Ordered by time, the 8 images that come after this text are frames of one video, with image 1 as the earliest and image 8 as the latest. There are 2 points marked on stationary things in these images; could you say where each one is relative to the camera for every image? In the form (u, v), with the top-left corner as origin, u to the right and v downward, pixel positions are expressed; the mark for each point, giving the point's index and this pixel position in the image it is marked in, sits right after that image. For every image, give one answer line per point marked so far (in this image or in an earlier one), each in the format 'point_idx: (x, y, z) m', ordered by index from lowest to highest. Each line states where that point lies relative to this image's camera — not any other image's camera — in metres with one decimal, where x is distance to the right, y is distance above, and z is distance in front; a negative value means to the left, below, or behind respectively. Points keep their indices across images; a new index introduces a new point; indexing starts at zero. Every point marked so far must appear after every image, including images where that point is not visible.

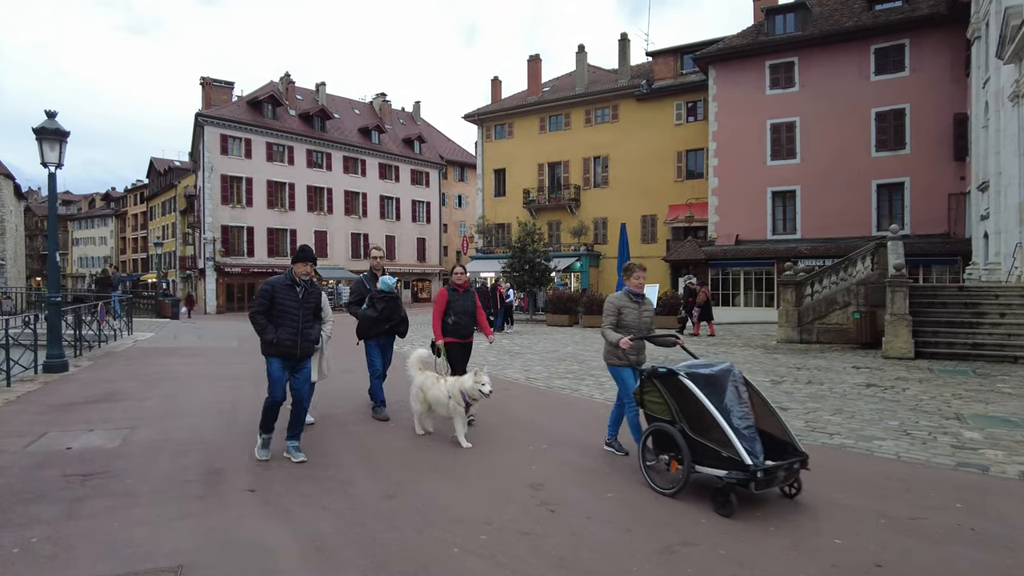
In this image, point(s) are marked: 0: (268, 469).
0: (-1.9, -1.4, +5.1) m
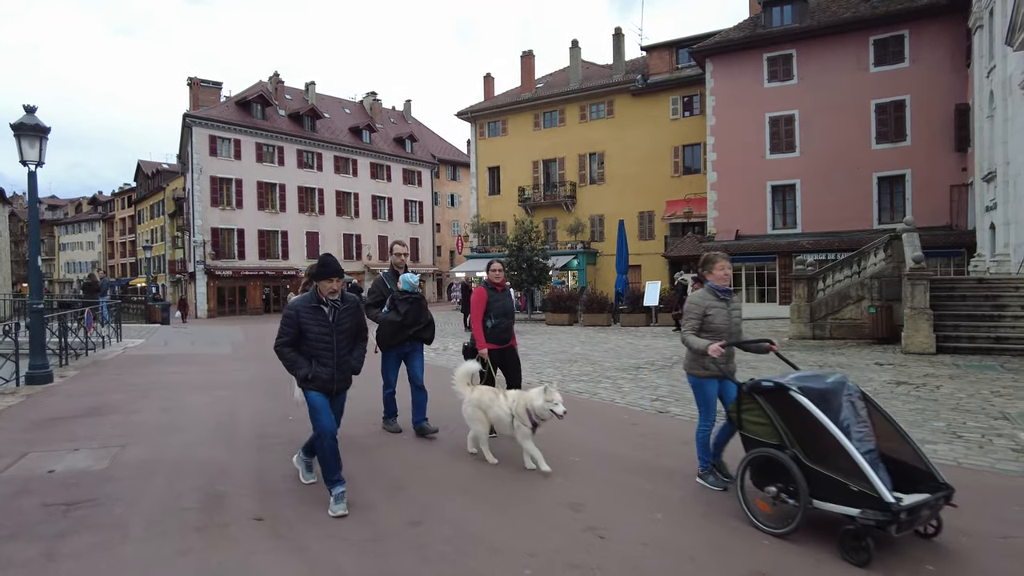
0: (-1.7, -1.5, +4.6) m
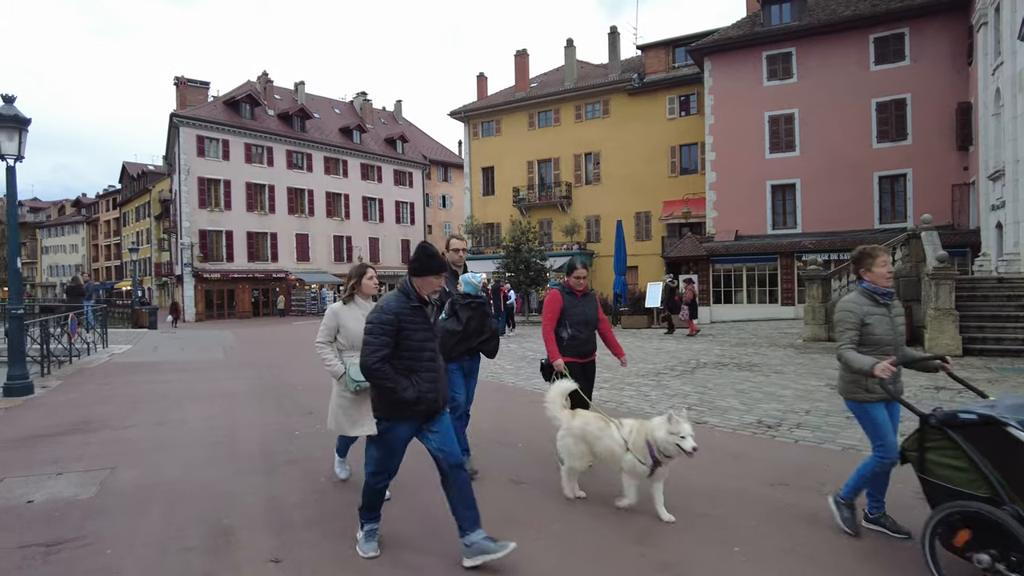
0: (-1.4, -1.5, +4.0) m
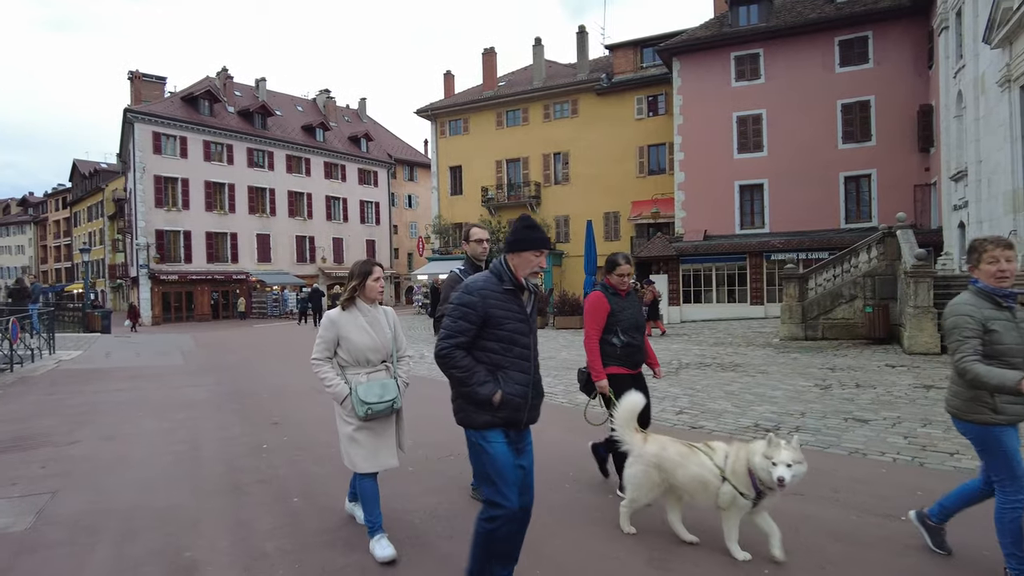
0: (-1.3, -1.5, +3.5) m
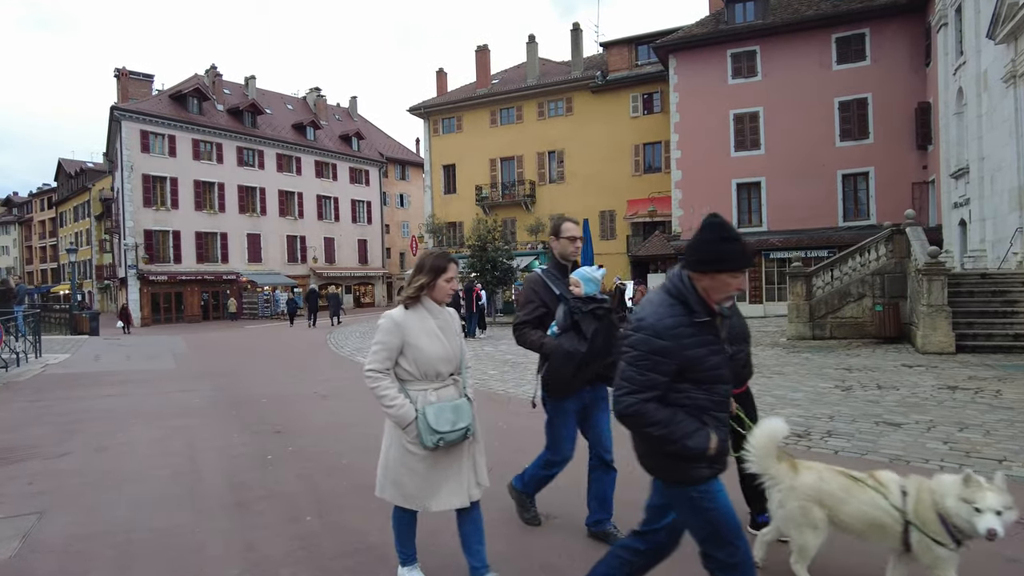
0: (-1.1, -1.5, +3.1) m
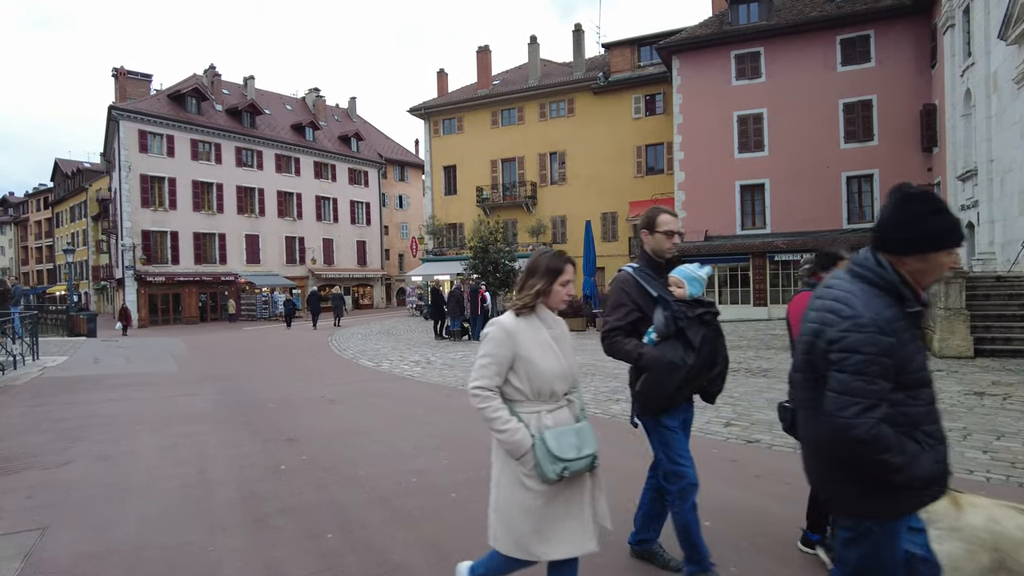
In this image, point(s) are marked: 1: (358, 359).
0: (-0.9, -1.5, +2.9) m
1: (-3.3, -1.5, +14.0) m
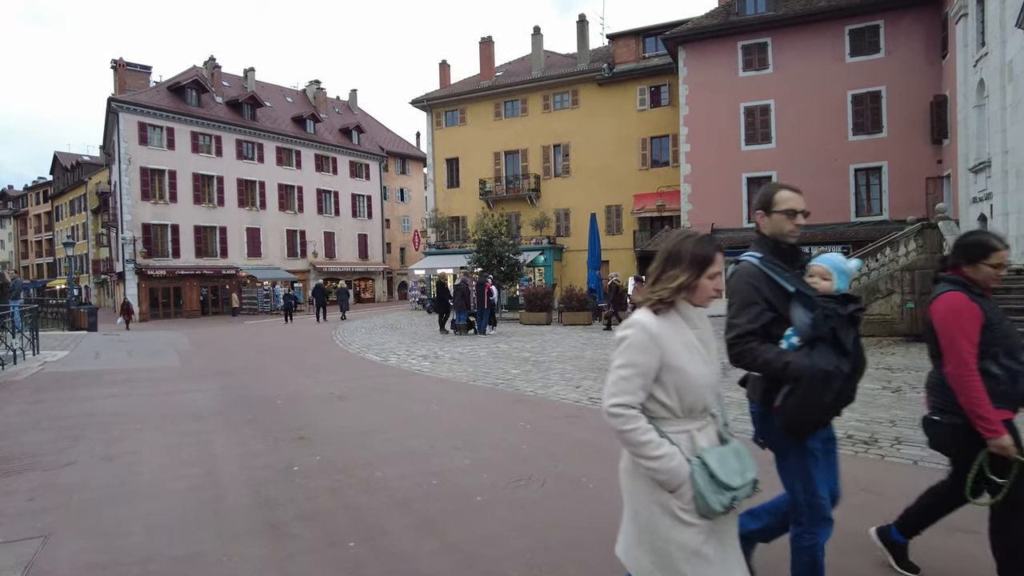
0: (-0.7, -1.4, +2.6) m
1: (-3.1, -1.4, +13.7) m
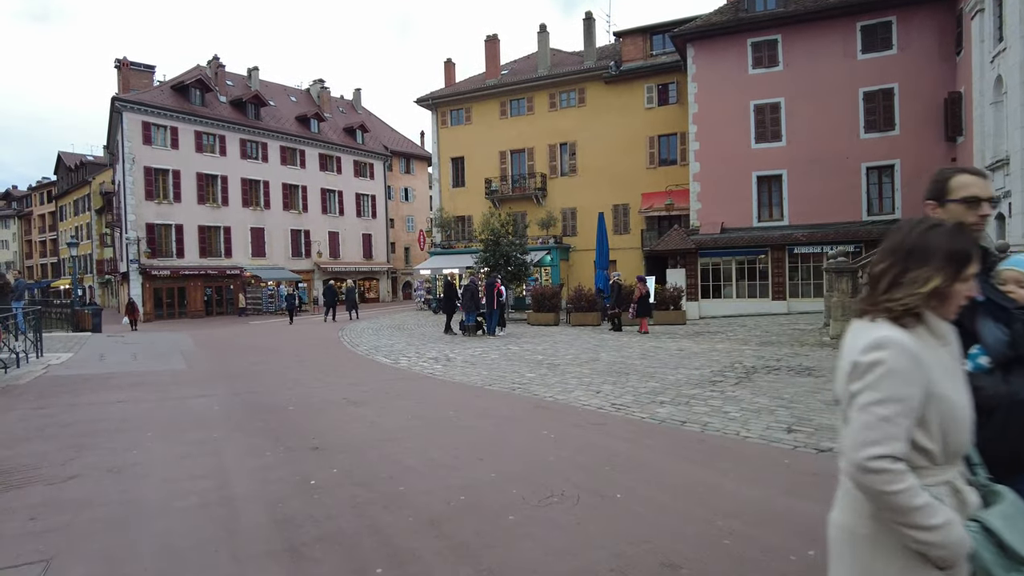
0: (-0.5, -1.4, +2.4) m
1: (-2.9, -1.4, +13.5) m
